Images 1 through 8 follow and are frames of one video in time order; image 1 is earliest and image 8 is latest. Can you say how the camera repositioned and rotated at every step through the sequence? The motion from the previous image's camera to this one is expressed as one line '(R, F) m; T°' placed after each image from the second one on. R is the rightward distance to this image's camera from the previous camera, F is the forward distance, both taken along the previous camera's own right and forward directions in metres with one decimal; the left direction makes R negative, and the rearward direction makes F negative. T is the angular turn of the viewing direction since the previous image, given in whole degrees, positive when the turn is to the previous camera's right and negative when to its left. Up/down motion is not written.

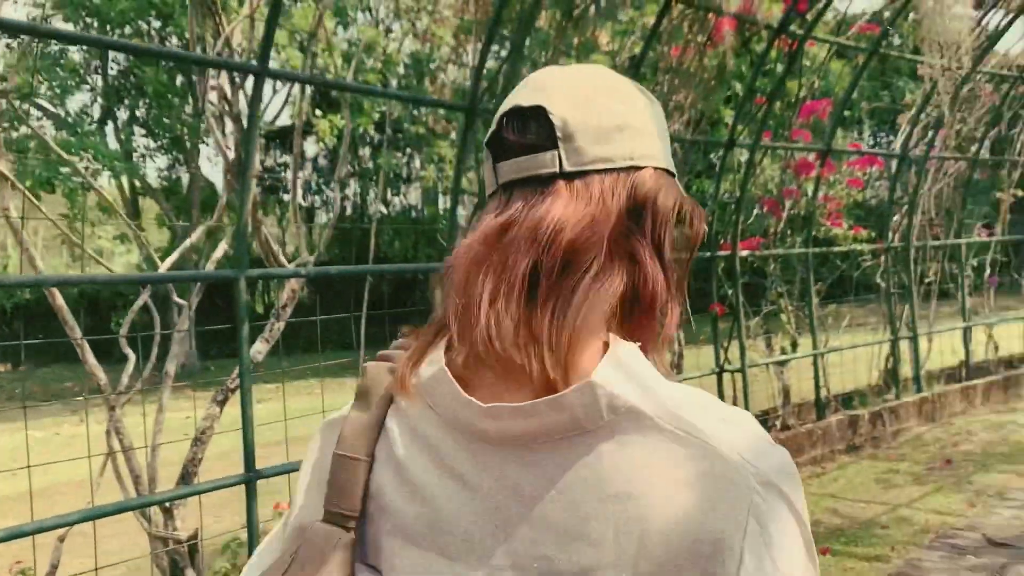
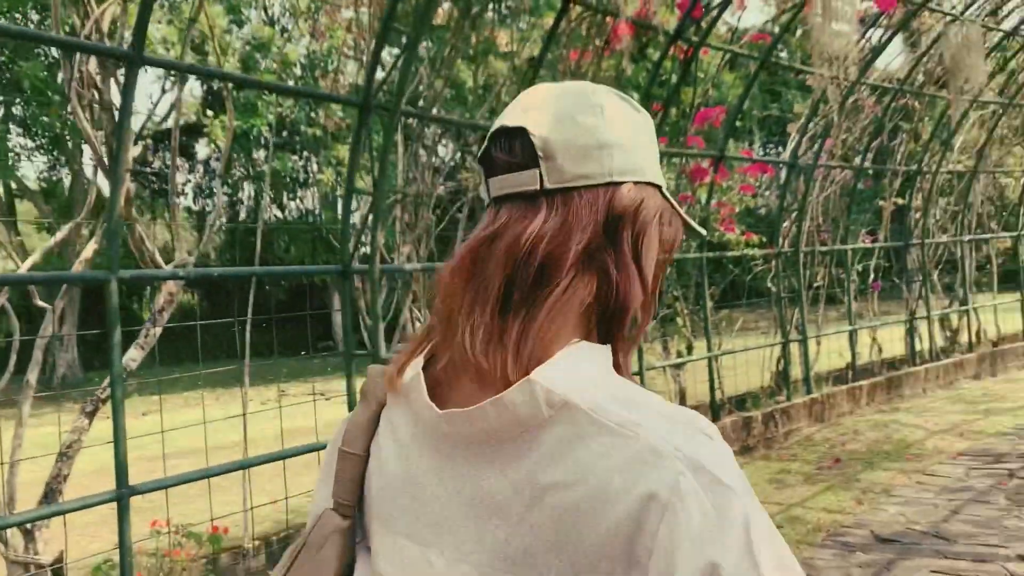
(0.0, +0.1) m; +6°
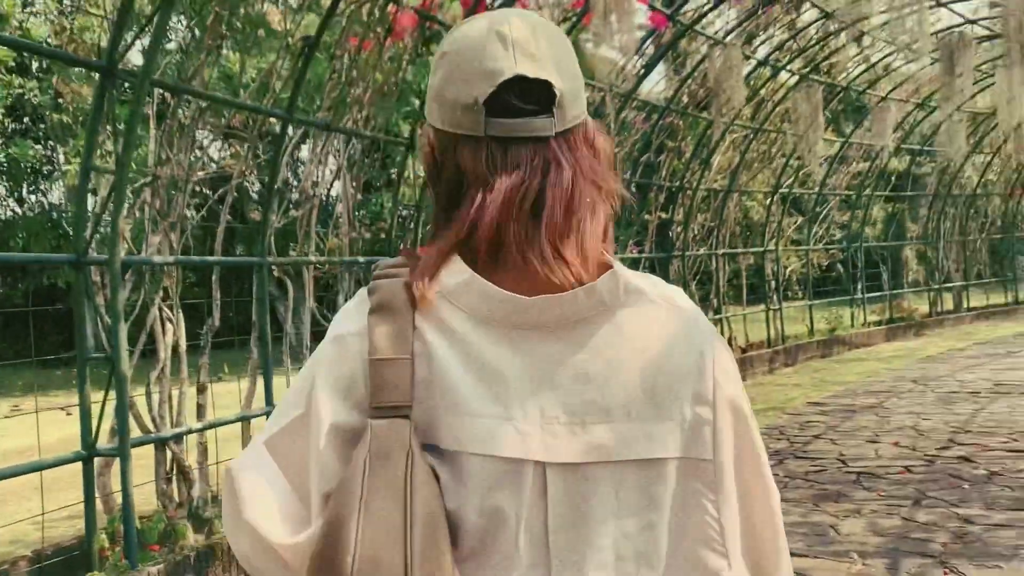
(0.0, +0.2) m; +14°
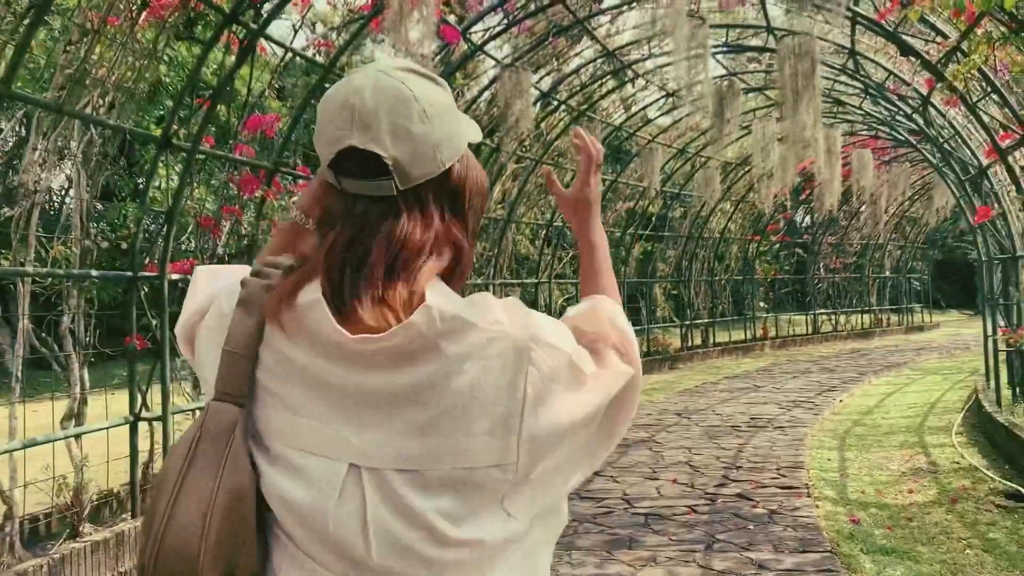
(-0.1, +0.5) m; +15°
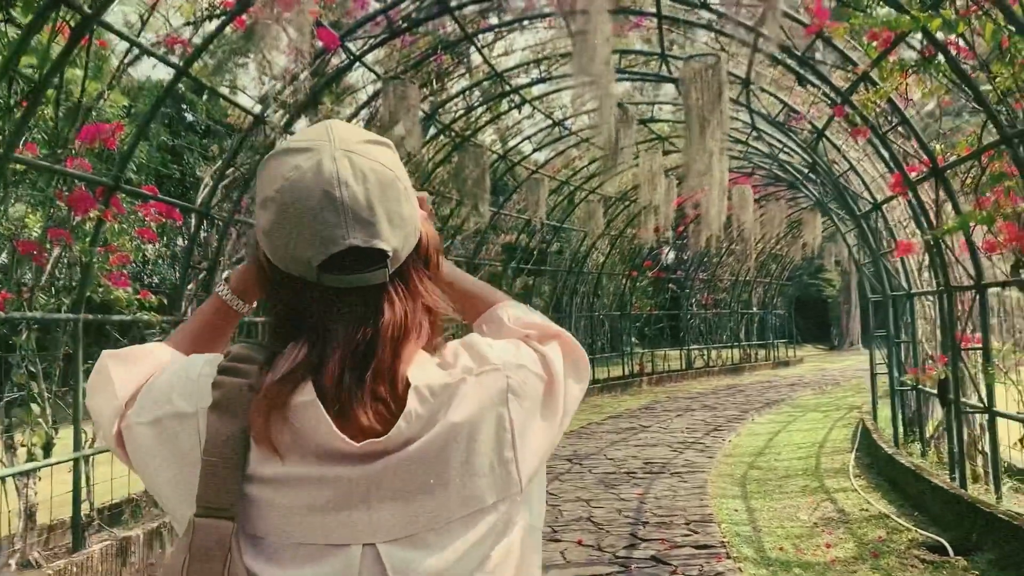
(-0.1, +0.6) m; +8°
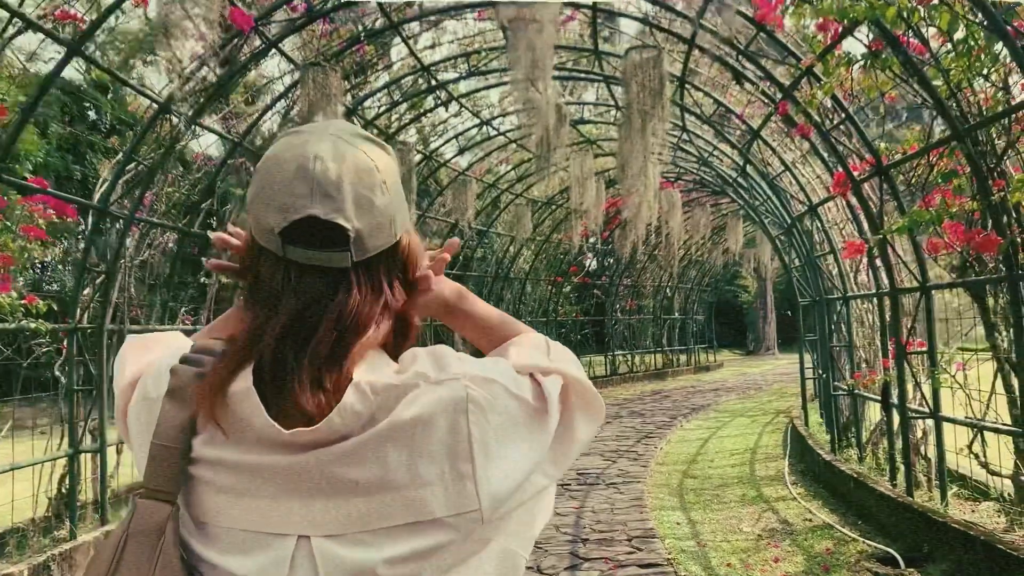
(-0.1, +0.3) m; +5°
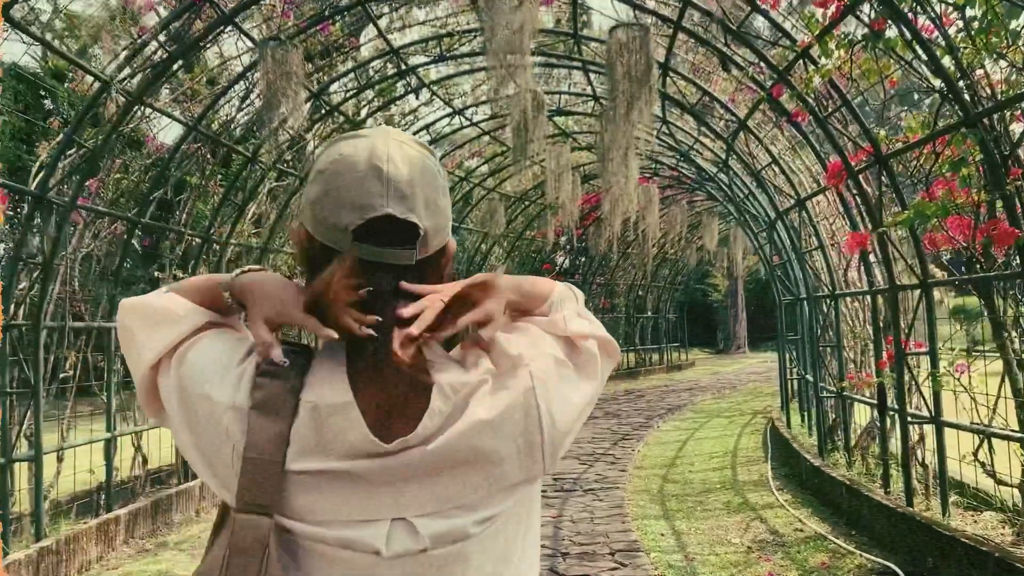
(0.0, +0.4) m; +2°
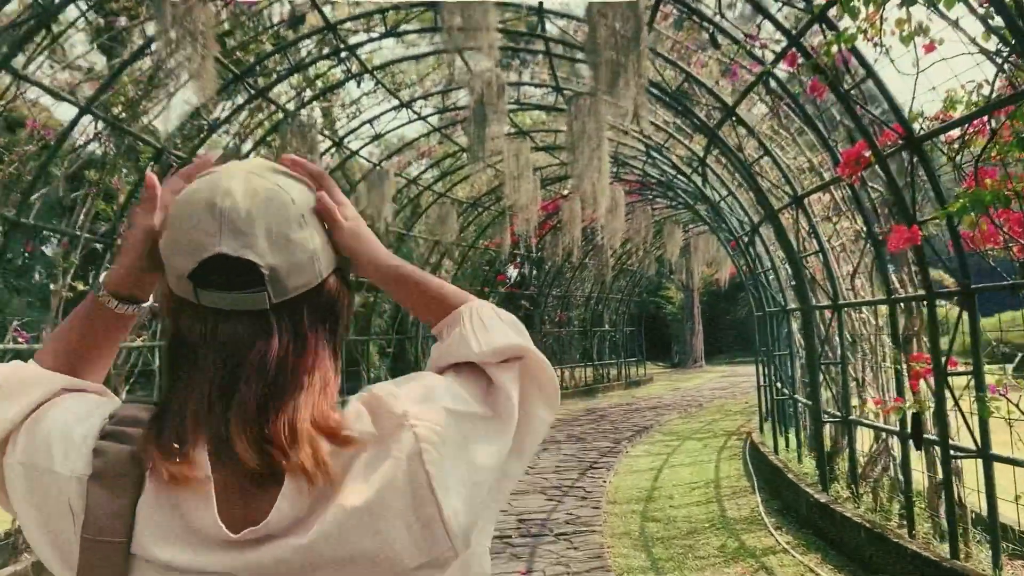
(0.0, +0.9) m; +3°
